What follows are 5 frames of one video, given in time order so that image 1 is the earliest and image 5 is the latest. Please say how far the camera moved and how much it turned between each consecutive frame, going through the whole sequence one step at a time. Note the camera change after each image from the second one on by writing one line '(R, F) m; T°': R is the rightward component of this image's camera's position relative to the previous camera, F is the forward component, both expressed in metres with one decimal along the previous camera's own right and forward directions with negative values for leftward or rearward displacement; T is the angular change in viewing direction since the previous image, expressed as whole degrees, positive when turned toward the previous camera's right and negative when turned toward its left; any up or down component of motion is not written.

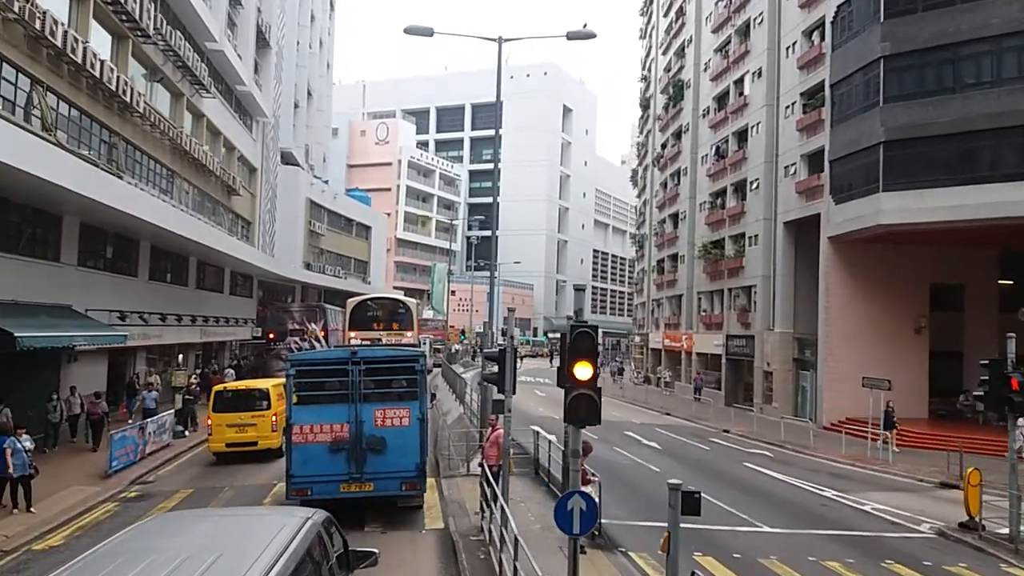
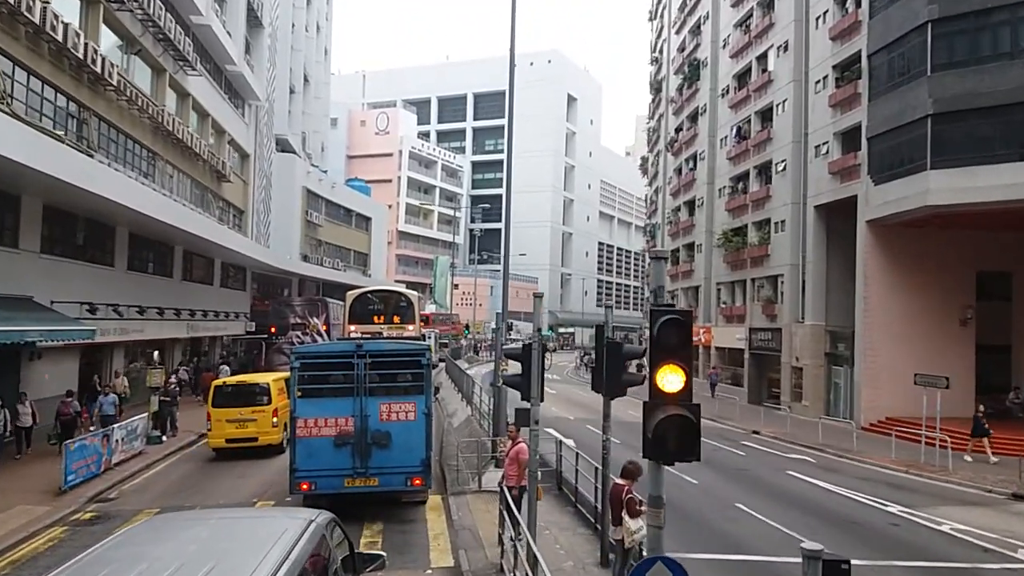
(-0.3, +2.5) m; 0°
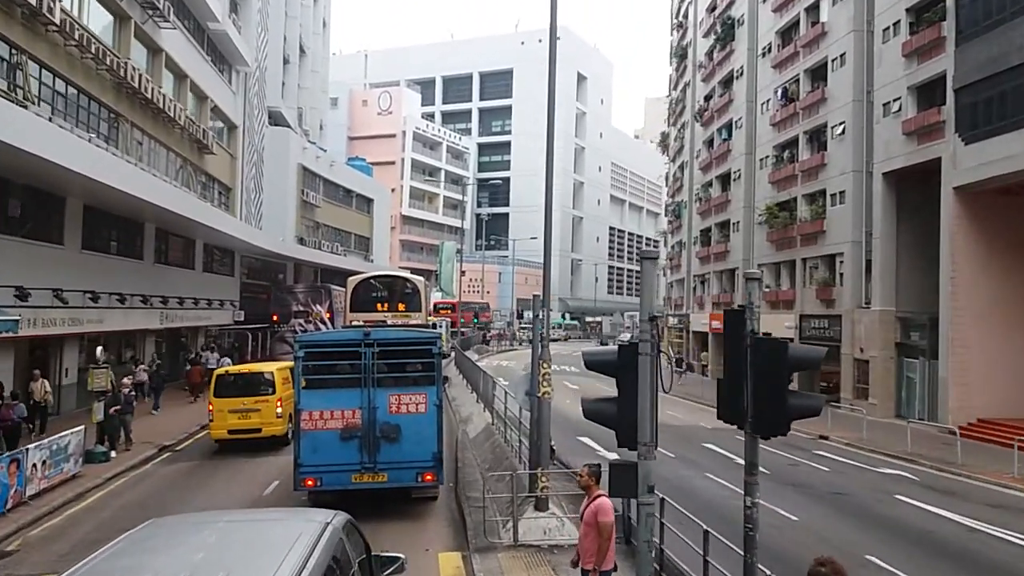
(-0.6, +4.3) m; 0°
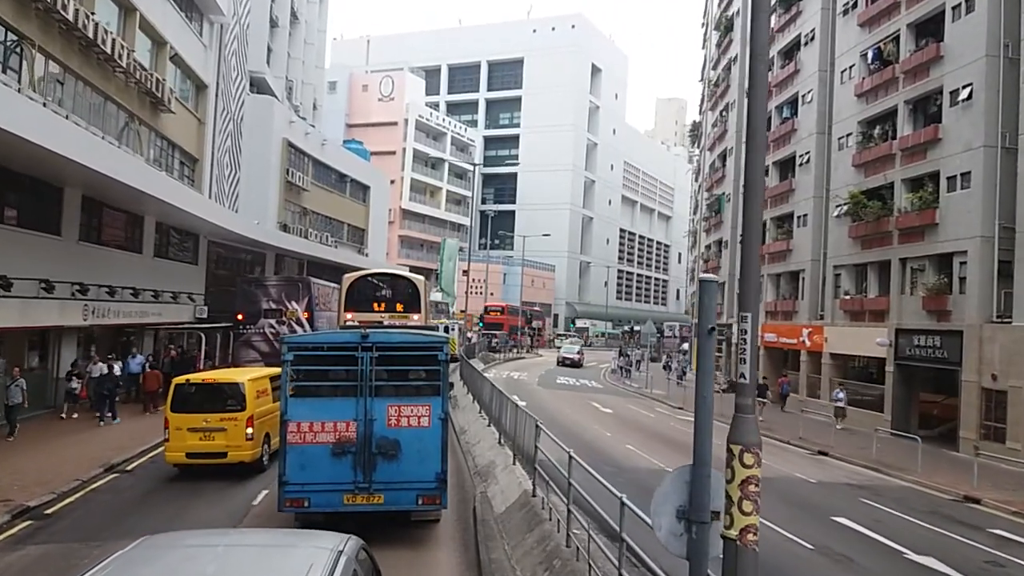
(-0.9, +6.7) m; 0°
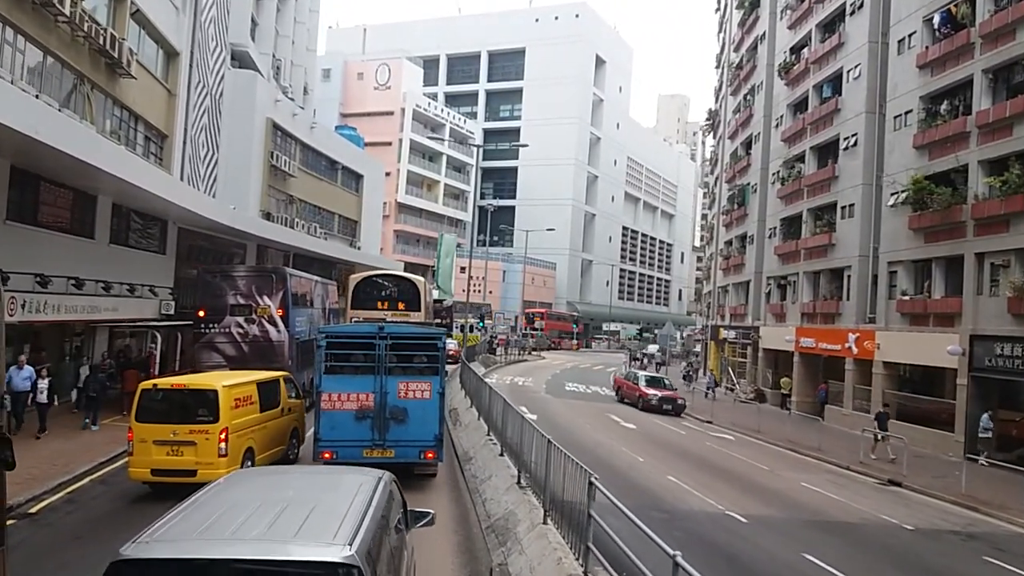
(-0.5, +3.8) m; 0°
